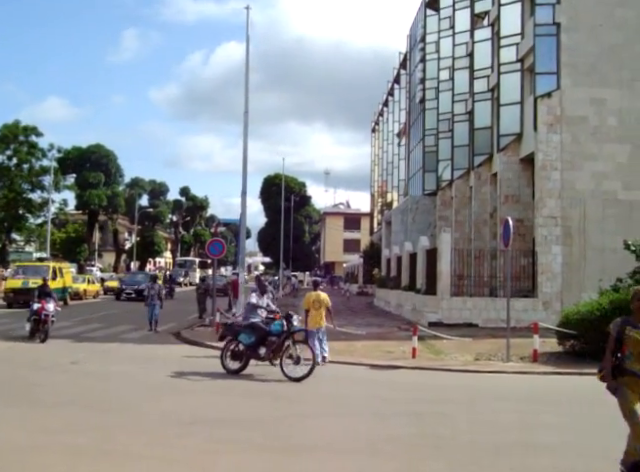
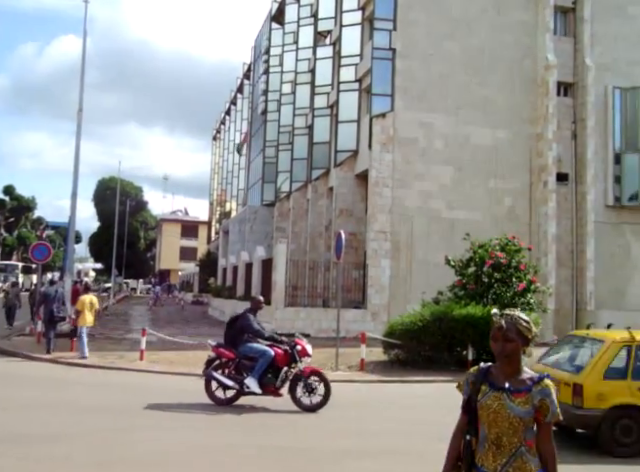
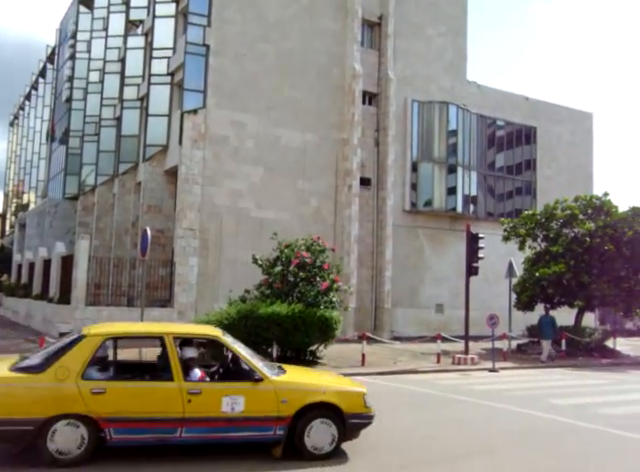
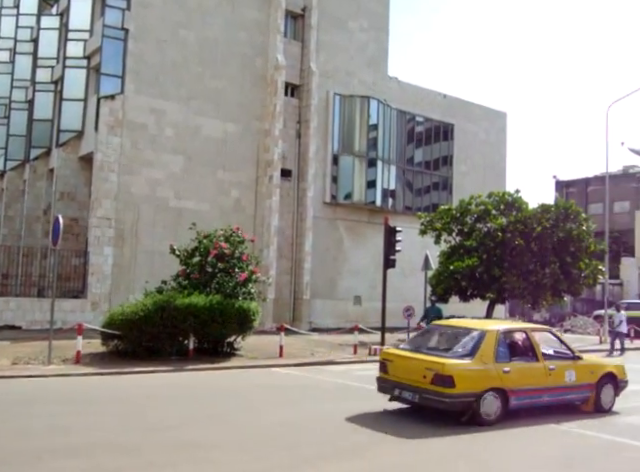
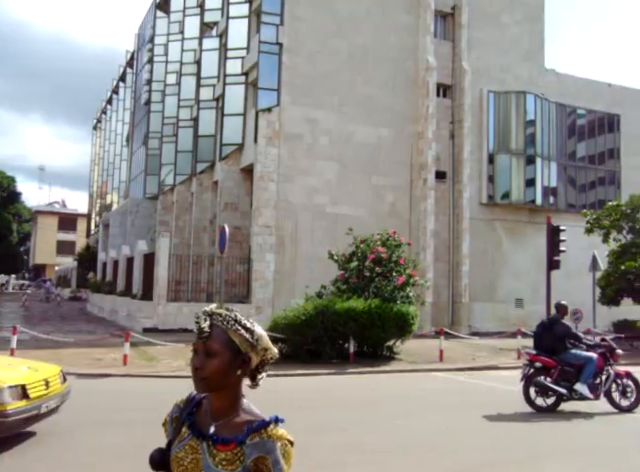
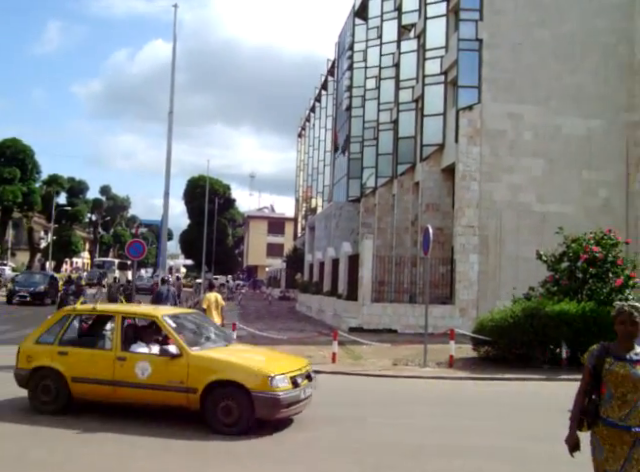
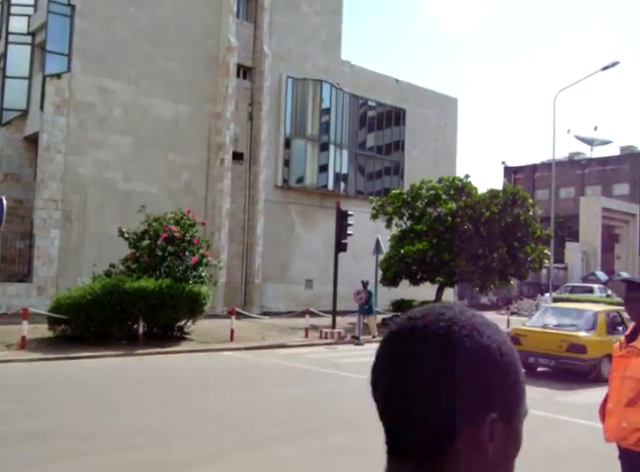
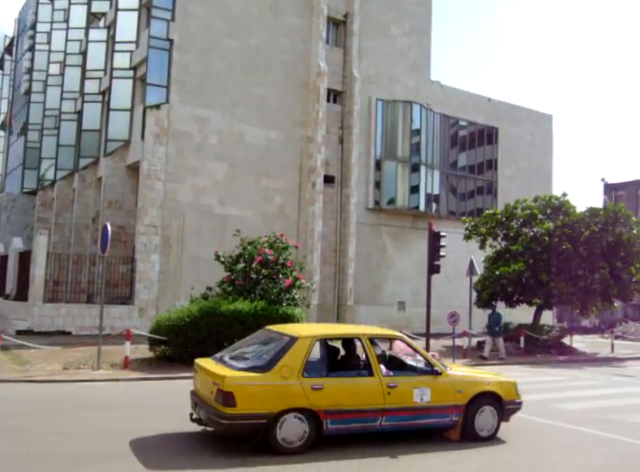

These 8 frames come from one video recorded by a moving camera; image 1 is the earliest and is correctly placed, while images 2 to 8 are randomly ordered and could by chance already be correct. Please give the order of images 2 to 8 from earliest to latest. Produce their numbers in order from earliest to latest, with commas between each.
6, 2, 5, 3, 8, 4, 7
